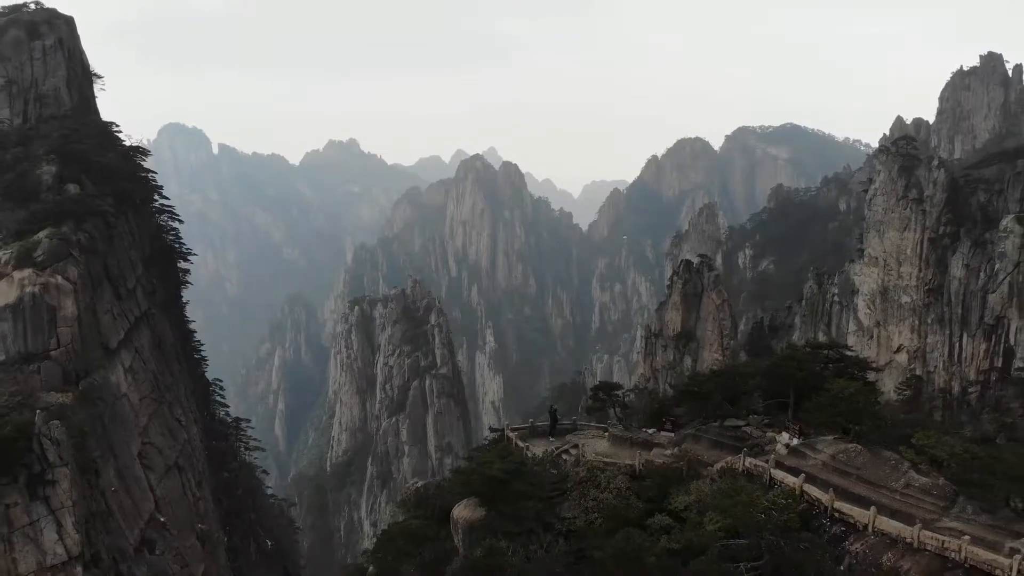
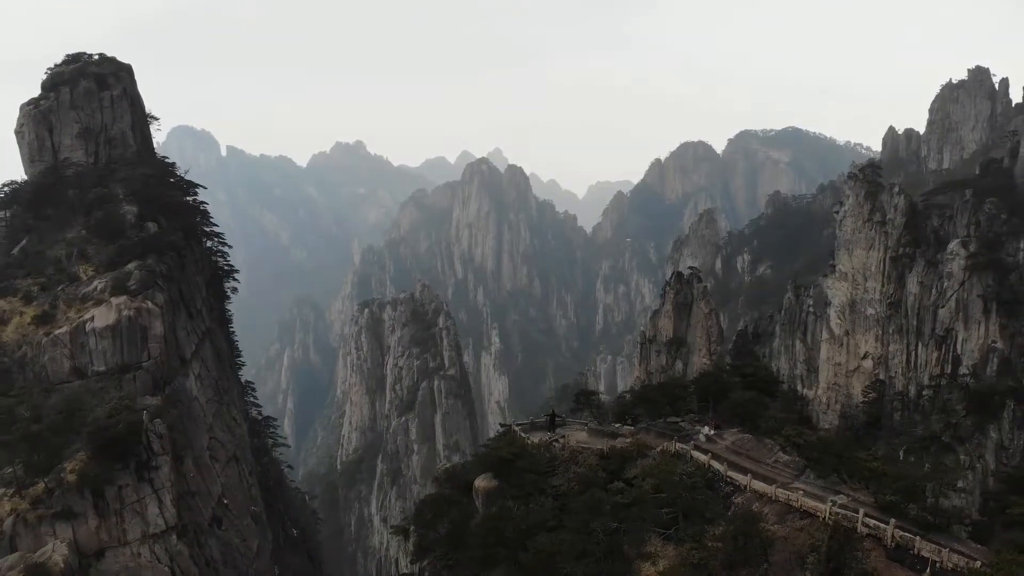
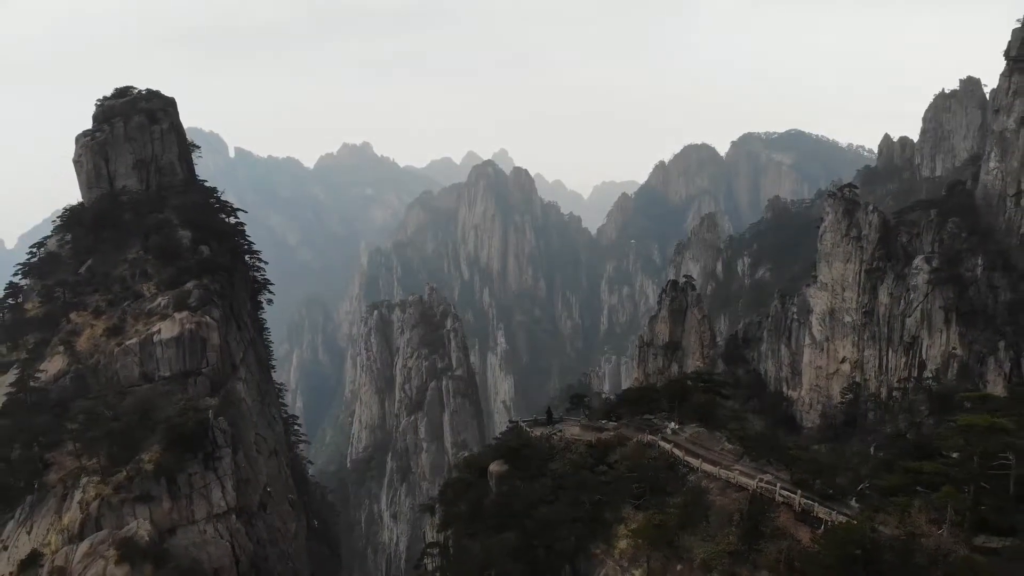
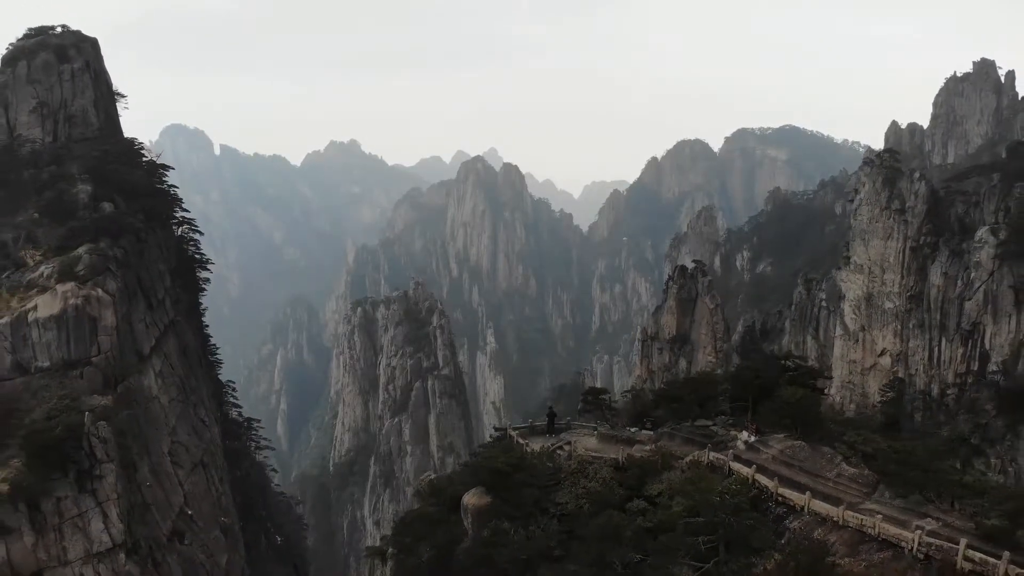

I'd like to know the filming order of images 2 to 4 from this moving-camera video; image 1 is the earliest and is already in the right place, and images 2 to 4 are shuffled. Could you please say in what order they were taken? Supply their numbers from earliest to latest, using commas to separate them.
4, 2, 3
